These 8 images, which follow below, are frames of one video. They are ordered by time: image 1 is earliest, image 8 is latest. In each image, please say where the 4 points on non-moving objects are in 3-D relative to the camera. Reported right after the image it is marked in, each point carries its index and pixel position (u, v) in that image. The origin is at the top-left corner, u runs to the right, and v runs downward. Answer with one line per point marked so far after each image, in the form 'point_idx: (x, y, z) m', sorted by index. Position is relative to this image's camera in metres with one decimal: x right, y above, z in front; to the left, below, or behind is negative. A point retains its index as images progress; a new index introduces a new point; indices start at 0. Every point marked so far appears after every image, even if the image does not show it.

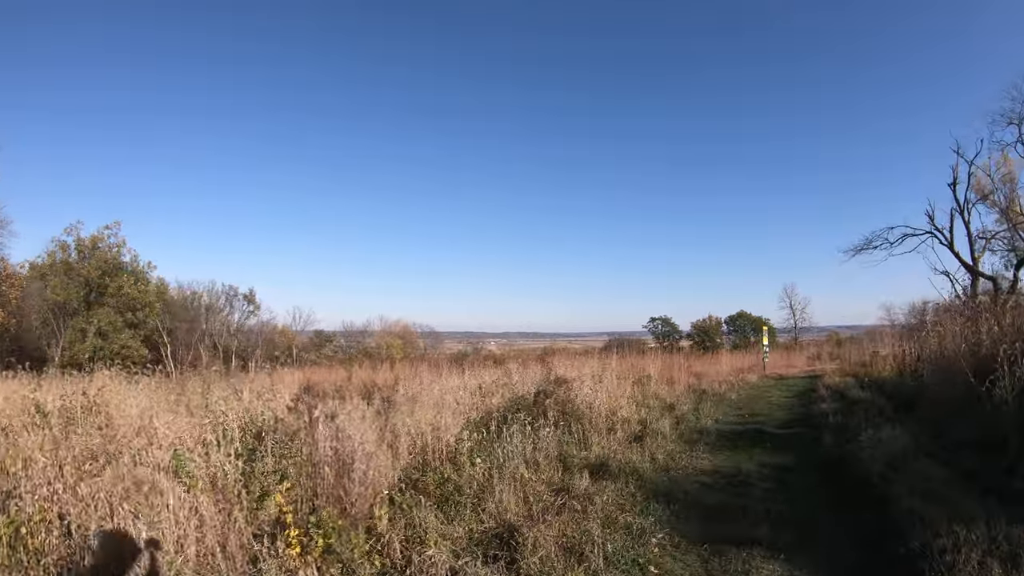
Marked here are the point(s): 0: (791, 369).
0: (+9.9, -3.0, +19.7) m
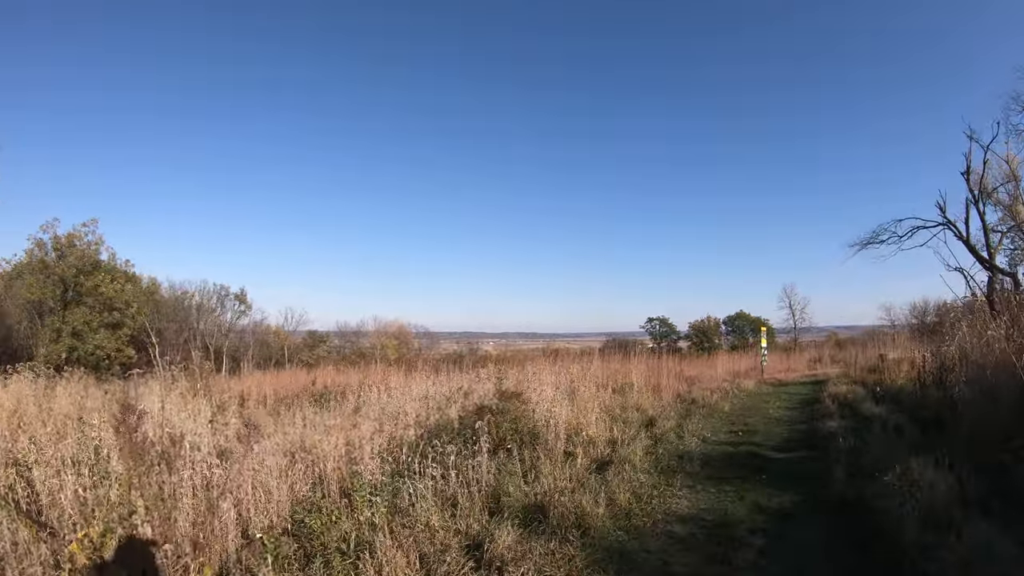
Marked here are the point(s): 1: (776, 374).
0: (+9.4, -2.9, +18.6) m
1: (+8.8, -3.0, +18.7) m
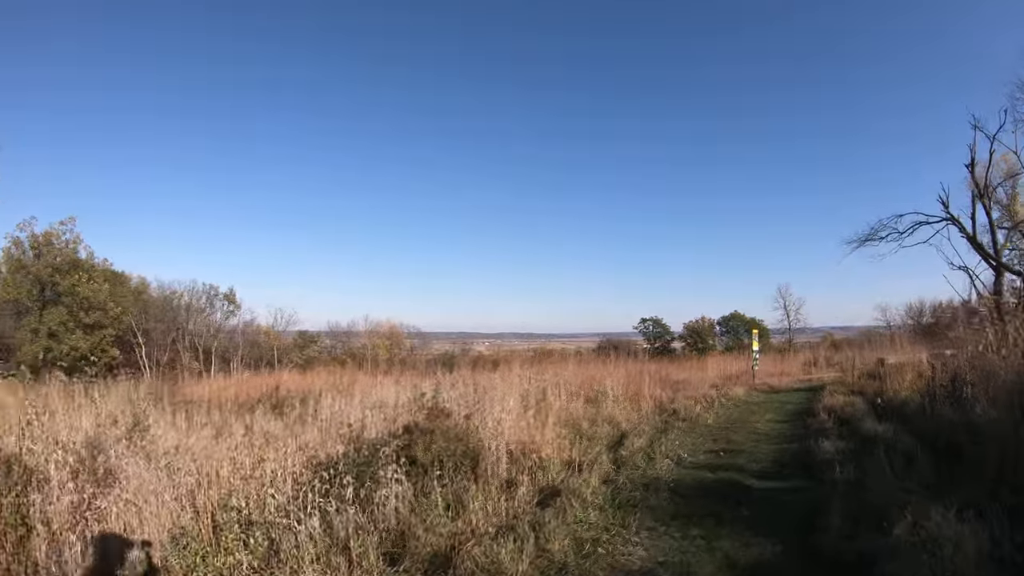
0: (+8.8, -2.9, +17.9) m
1: (+8.3, -3.0, +18.0) m
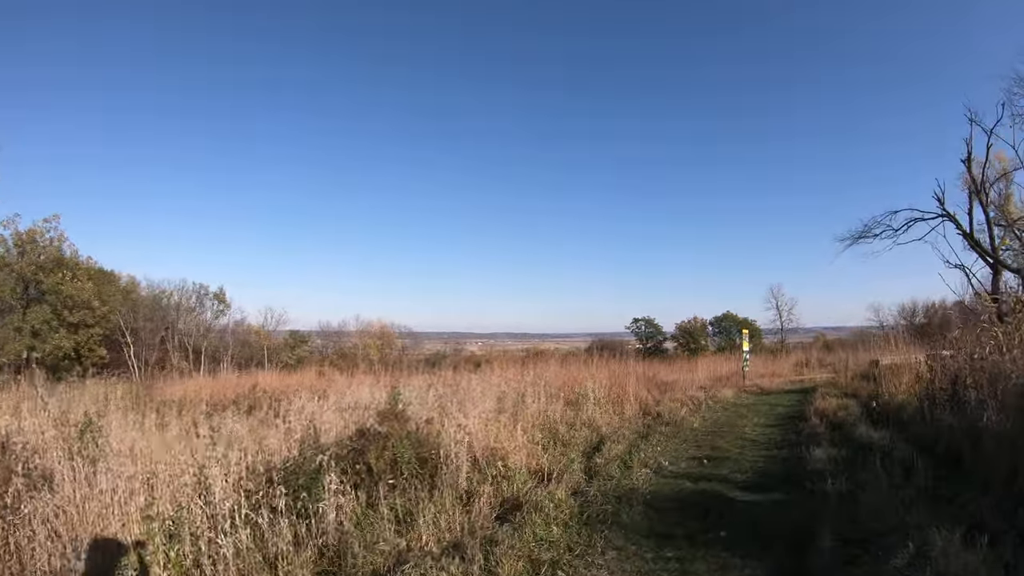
0: (+8.4, -2.9, +17.6) m
1: (+7.8, -2.9, +17.7) m
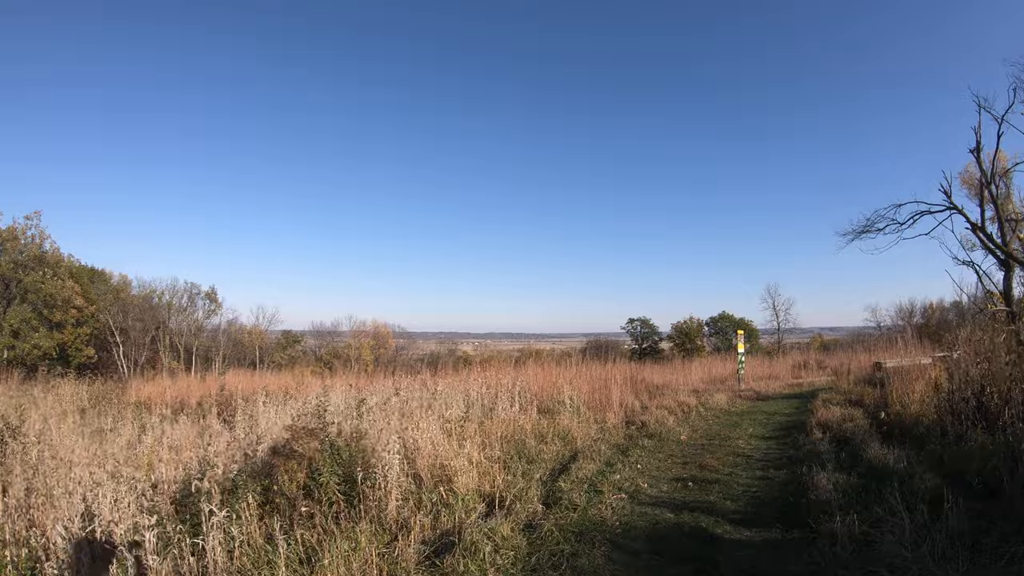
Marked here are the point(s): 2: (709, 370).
0: (+8.0, -2.9, +17.0) m
1: (+7.4, -2.9, +17.0) m
2: (+6.7, -2.8, +19.1) m
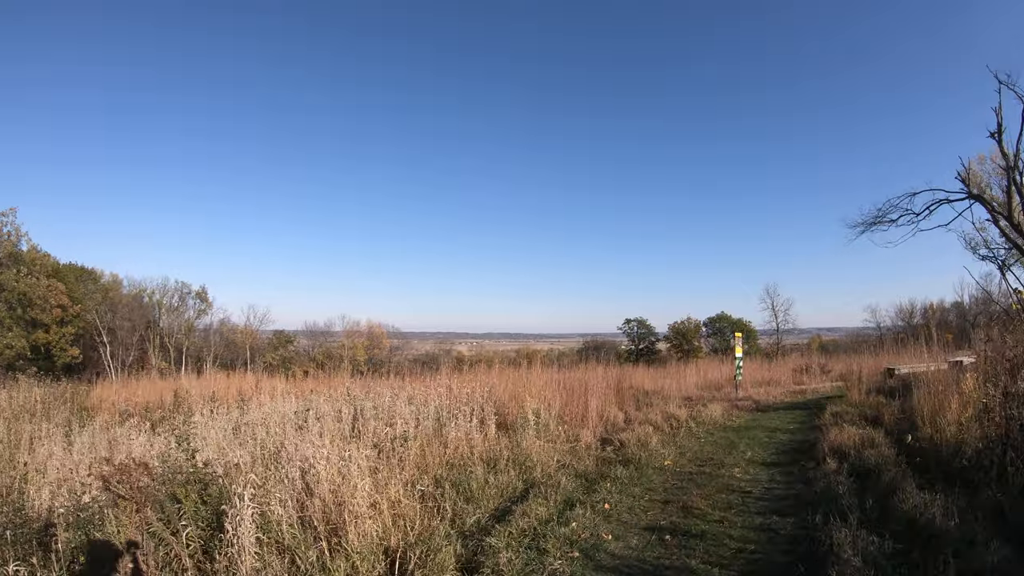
0: (+7.5, -2.8, +16.0) m
1: (+7.0, -2.9, +16.0) m
2: (+6.3, -2.8, +18.1) m
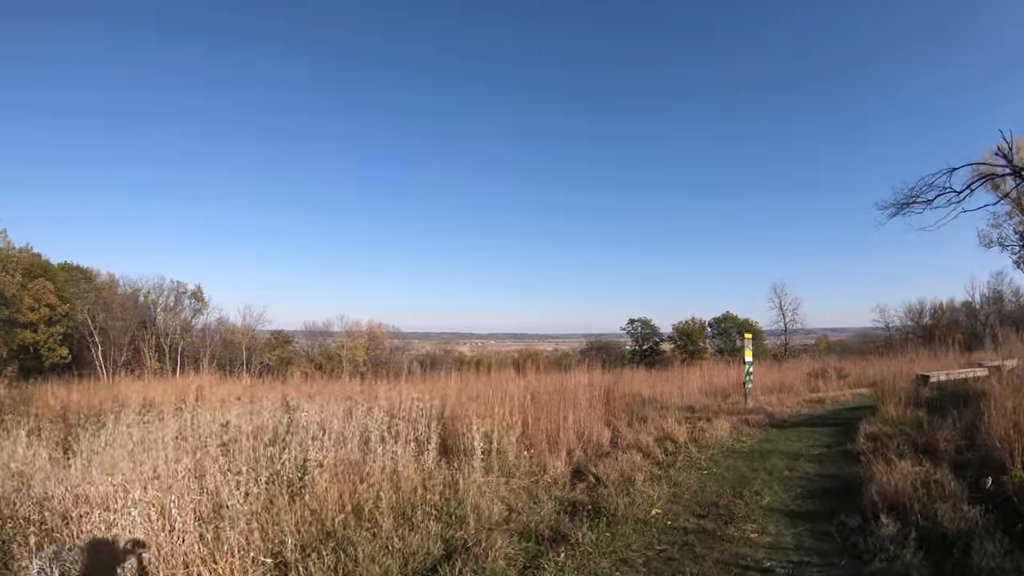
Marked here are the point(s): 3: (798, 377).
0: (+7.2, -2.7, +14.7) m
1: (+6.7, -2.8, +14.7) m
2: (+5.9, -2.7, +16.8) m
3: (+9.4, -2.9, +18.7) m
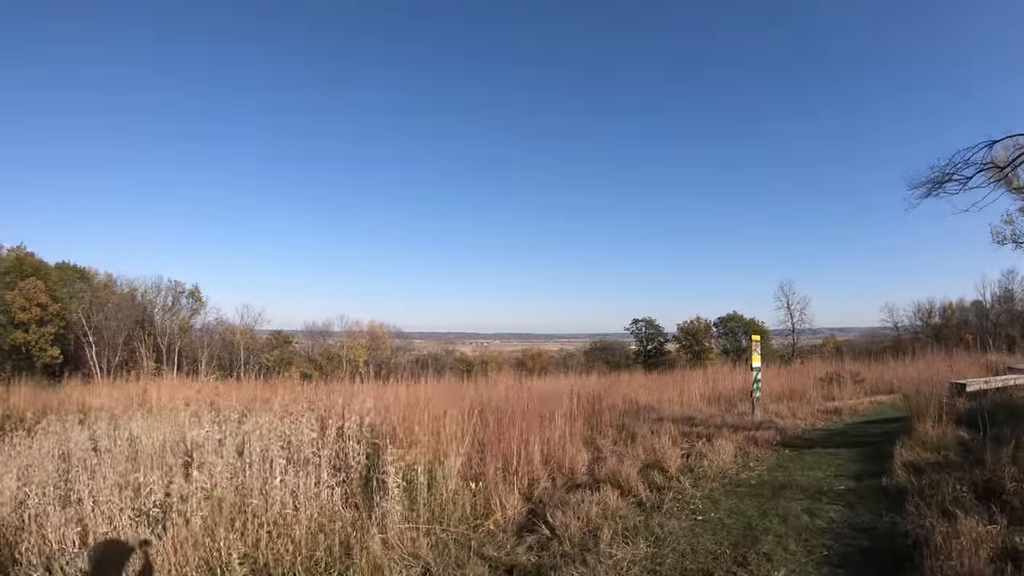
0: (+6.9, -2.7, +13.6) m
1: (+6.4, -2.7, +13.7) m
2: (+5.7, -2.6, +15.7) m
3: (+9.2, -2.8, +17.6) m
